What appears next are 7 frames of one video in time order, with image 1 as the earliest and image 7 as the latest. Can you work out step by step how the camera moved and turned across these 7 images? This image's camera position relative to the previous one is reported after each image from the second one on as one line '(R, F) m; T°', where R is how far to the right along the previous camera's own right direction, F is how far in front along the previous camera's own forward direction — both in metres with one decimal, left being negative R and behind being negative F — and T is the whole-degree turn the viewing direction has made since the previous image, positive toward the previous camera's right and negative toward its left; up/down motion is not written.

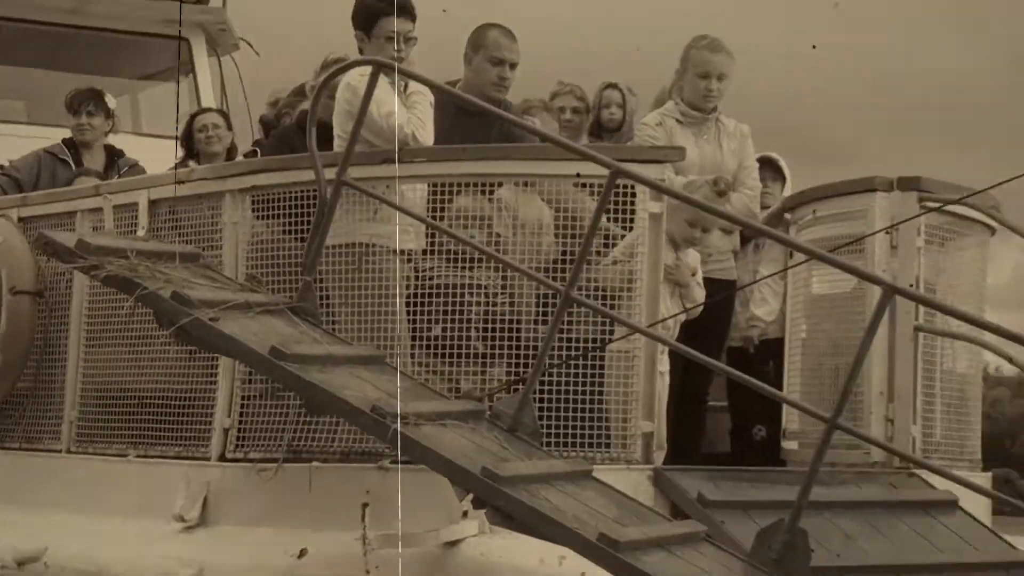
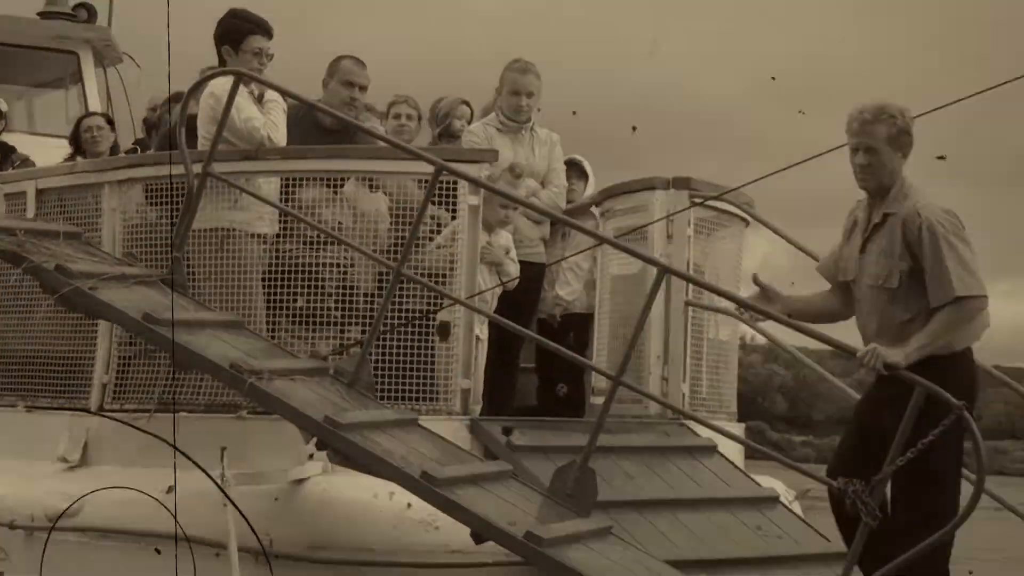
(+0.2, -0.5) m; +4°
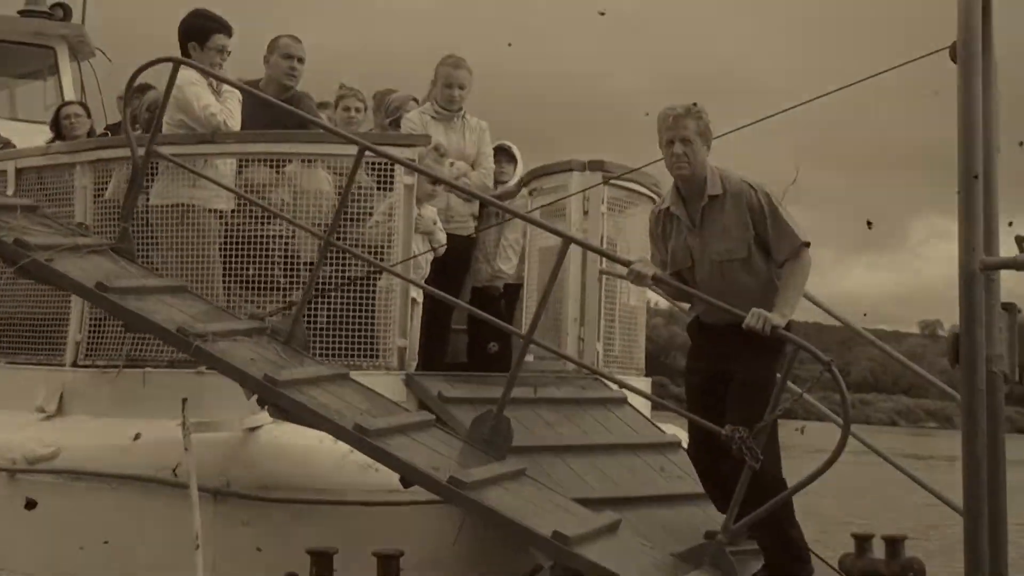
(+0.1, -0.4) m; +2°
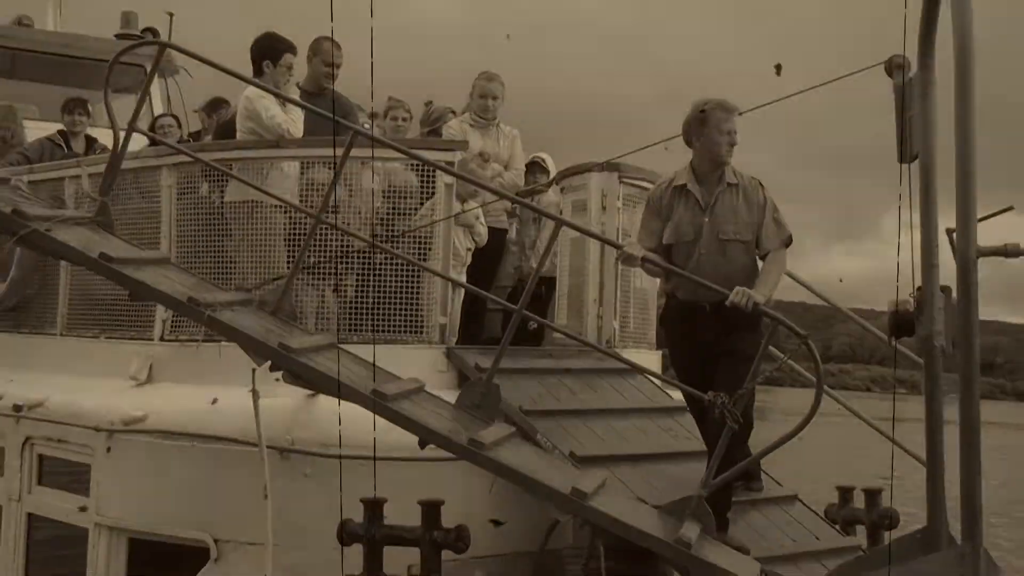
(+0.1, -0.5) m; -2°
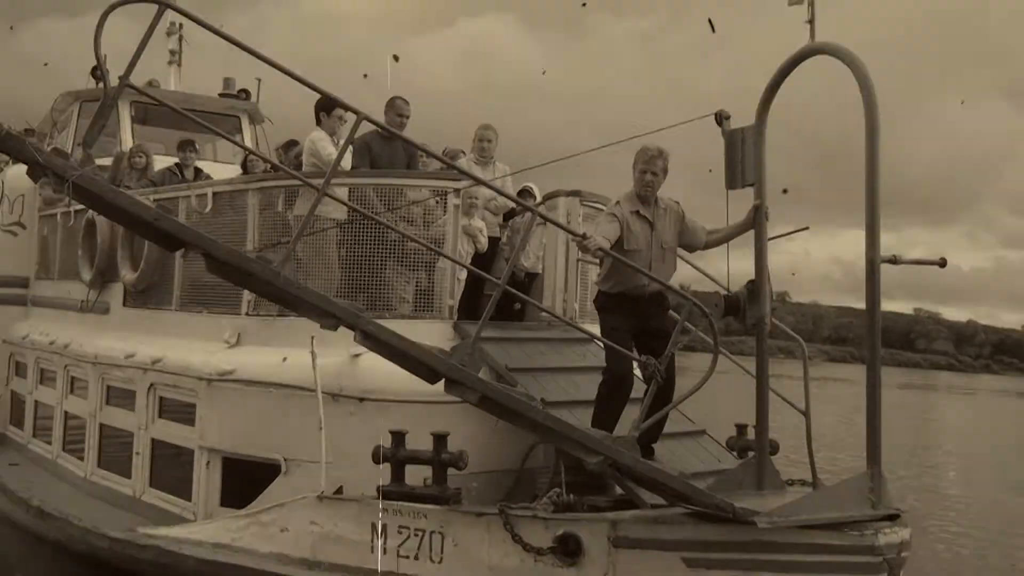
(+0.3, -1.5) m; -2°
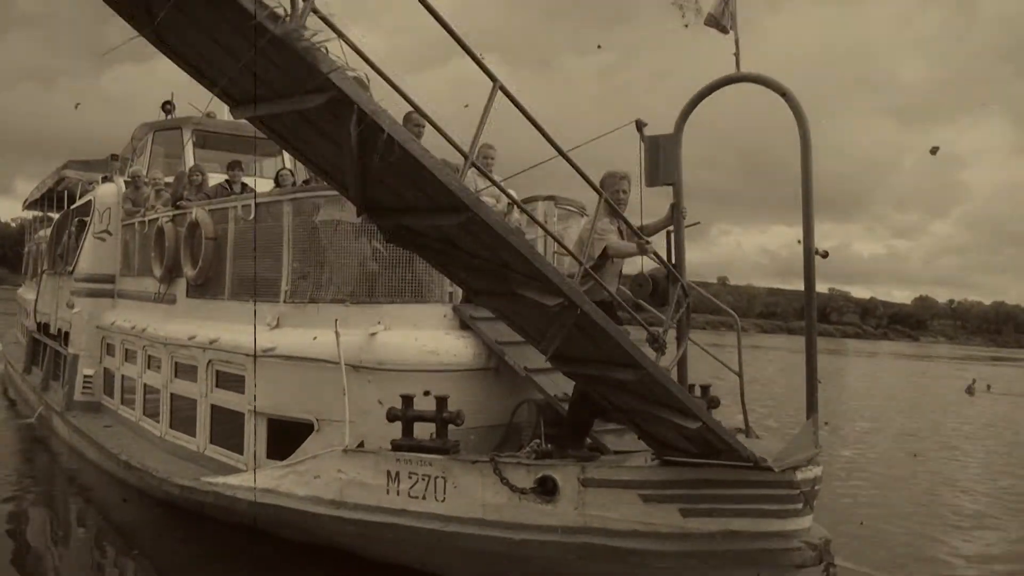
(+0.8, -1.1) m; -6°
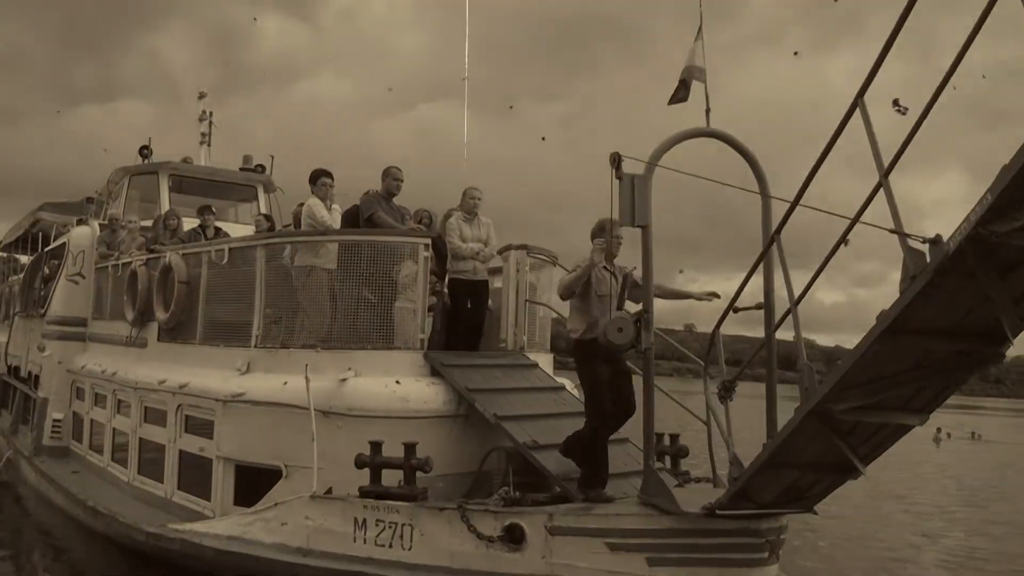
(+0.1, 0.0) m; 0°
